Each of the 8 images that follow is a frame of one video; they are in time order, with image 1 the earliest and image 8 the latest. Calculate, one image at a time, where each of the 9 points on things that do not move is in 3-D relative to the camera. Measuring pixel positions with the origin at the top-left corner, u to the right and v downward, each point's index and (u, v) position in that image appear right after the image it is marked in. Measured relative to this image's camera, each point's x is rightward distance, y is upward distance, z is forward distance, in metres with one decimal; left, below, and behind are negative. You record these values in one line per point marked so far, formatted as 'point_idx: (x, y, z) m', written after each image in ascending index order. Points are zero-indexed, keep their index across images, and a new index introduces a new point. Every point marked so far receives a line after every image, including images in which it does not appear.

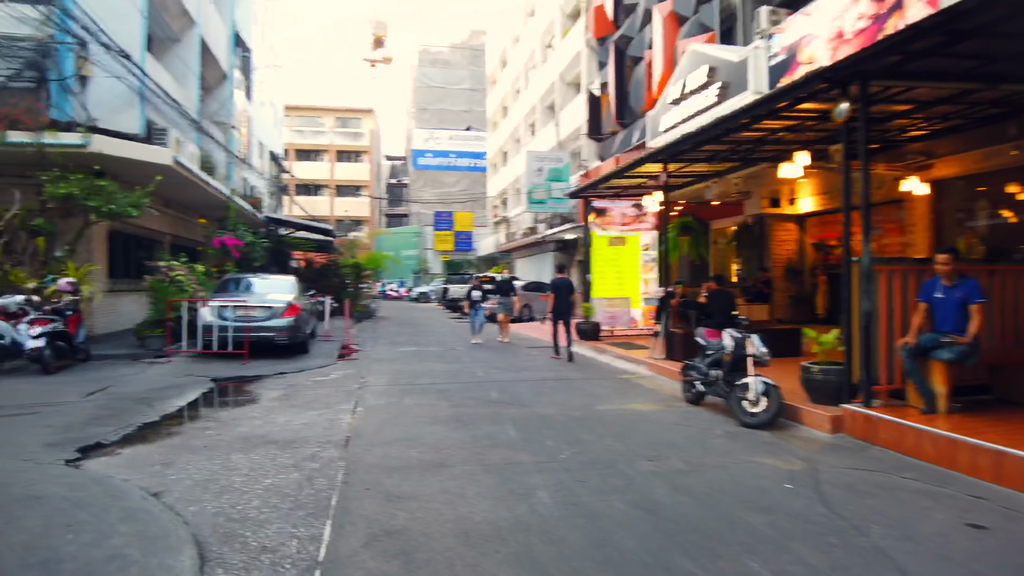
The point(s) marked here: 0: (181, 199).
0: (-8.2, +2.2, +16.7) m
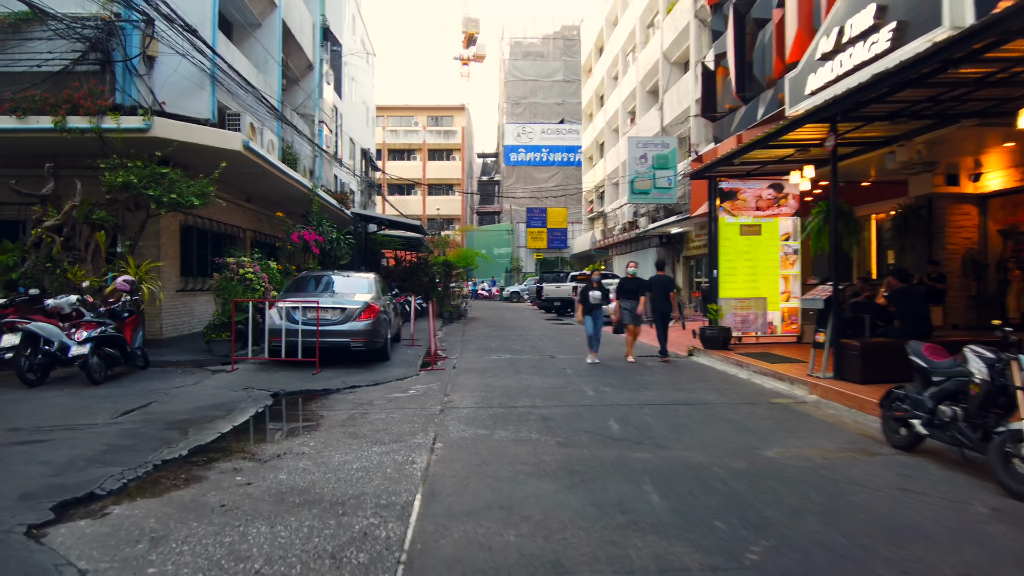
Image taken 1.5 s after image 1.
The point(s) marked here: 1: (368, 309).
0: (-5.8, +2.2, +15.6) m
1: (-2.3, -0.4, +10.6) m
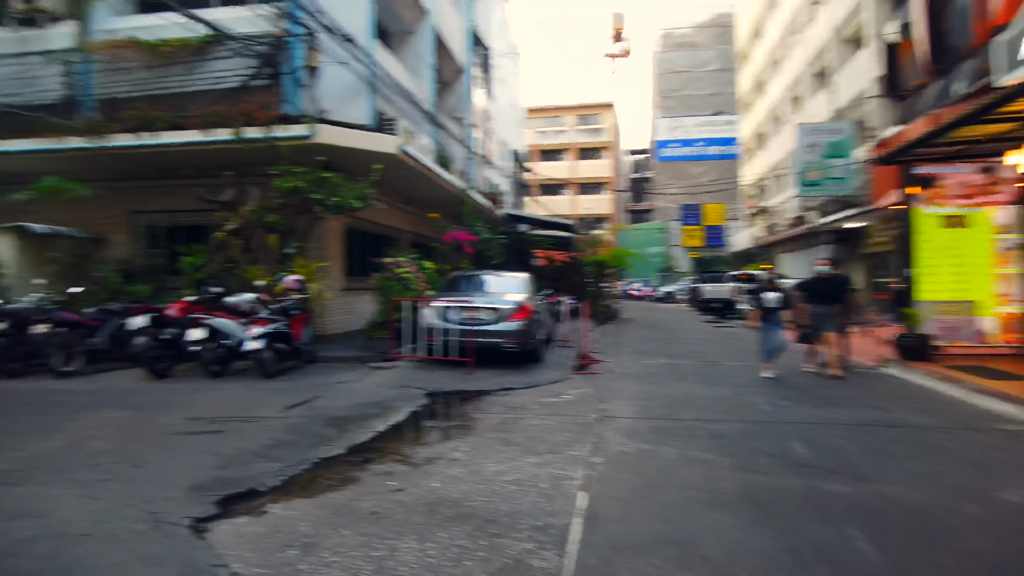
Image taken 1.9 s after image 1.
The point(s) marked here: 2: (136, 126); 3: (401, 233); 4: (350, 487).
0: (-2.2, +2.2, +16.0) m
1: (+0.1, -0.3, +10.3) m
2: (-6.4, +2.8, +11.3) m
3: (-2.7, +1.3, +16.2) m
4: (-1.2, -1.5, +4.9) m
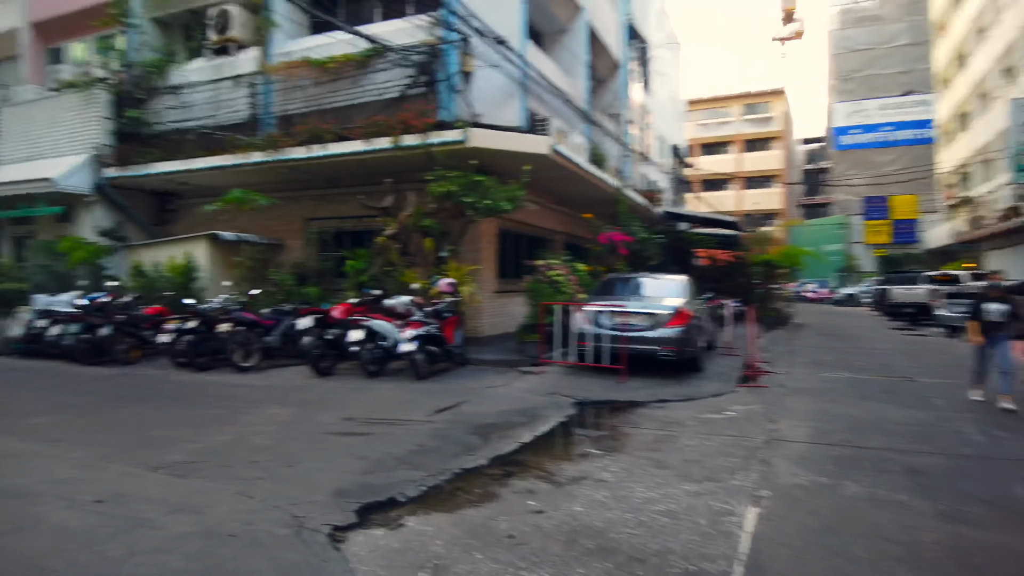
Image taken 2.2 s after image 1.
0: (+1.5, +2.2, +15.6) m
1: (+2.4, -0.4, +9.6) m
2: (-3.7, +2.7, +12.1) m
3: (+1.0, +1.3, +16.0) m
4: (-0.2, -1.5, +4.6) m
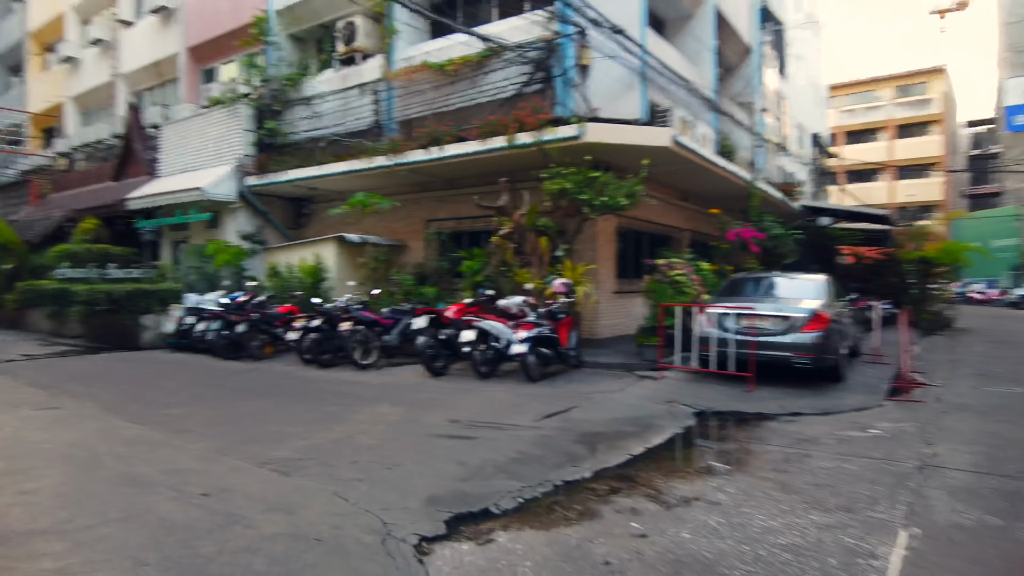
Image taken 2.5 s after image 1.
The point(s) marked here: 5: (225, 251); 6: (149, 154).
0: (+4.2, +2.2, +14.8) m
1: (+3.9, -0.4, +8.7) m
2: (-1.6, +2.7, +12.3) m
3: (+3.8, +1.3, +15.2) m
4: (+0.5, -1.5, +4.3) m
5: (-6.2, +0.8, +14.3) m
6: (-9.4, +3.5, +17.2) m
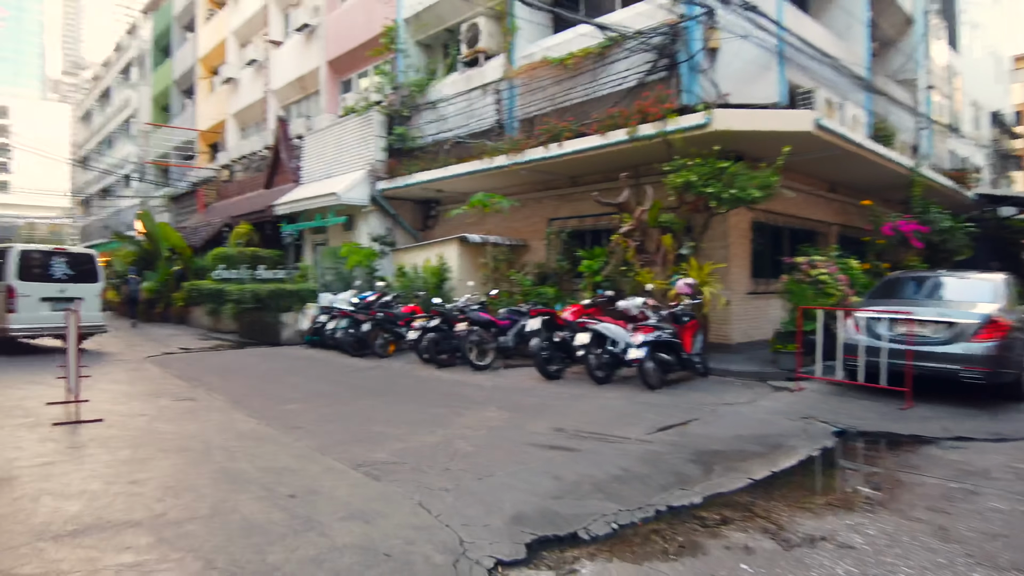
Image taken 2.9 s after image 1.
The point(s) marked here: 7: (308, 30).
0: (+6.8, +2.1, +13.2) m
1: (+5.3, -0.4, +7.3) m
2: (+0.6, +2.7, +12.0) m
3: (+6.4, +1.3, +13.7) m
4: (+1.0, -1.5, +3.7) m
5: (-3.5, +0.8, +14.9) m
6: (-6.0, +3.5, +18.4) m
7: (-5.8, +7.3, +18.8) m
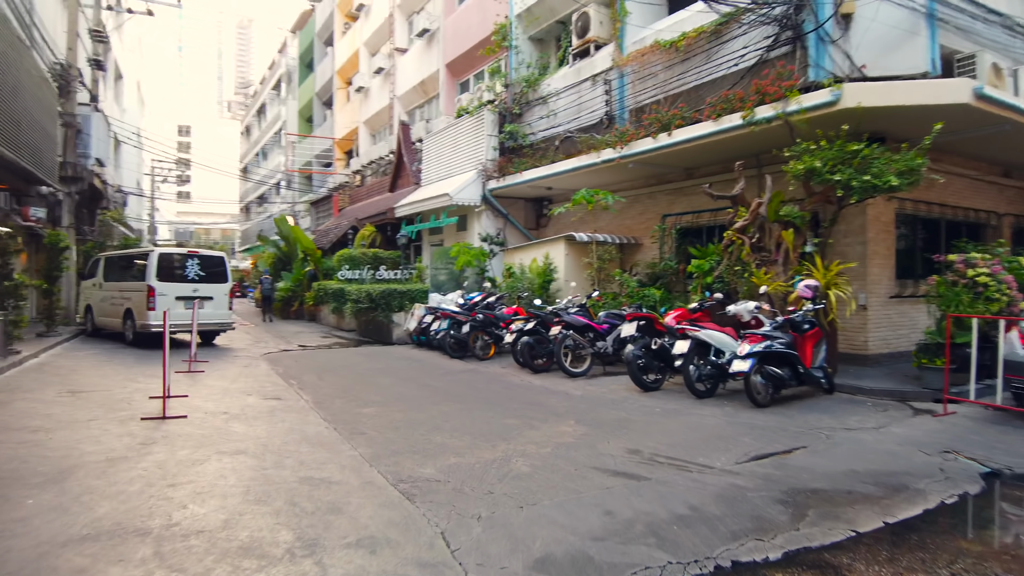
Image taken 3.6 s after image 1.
0: (+8.7, +2.1, +11.0) m
1: (+5.9, -0.5, +5.5) m
2: (+2.4, +2.7, +11.1) m
3: (+8.5, +1.2, +11.6) m
4: (+1.0, -1.5, +2.9) m
5: (-1.0, +0.8, +14.8) m
6: (-2.8, +3.5, +18.7) m
7: (-2.4, +7.3, +19.1) m
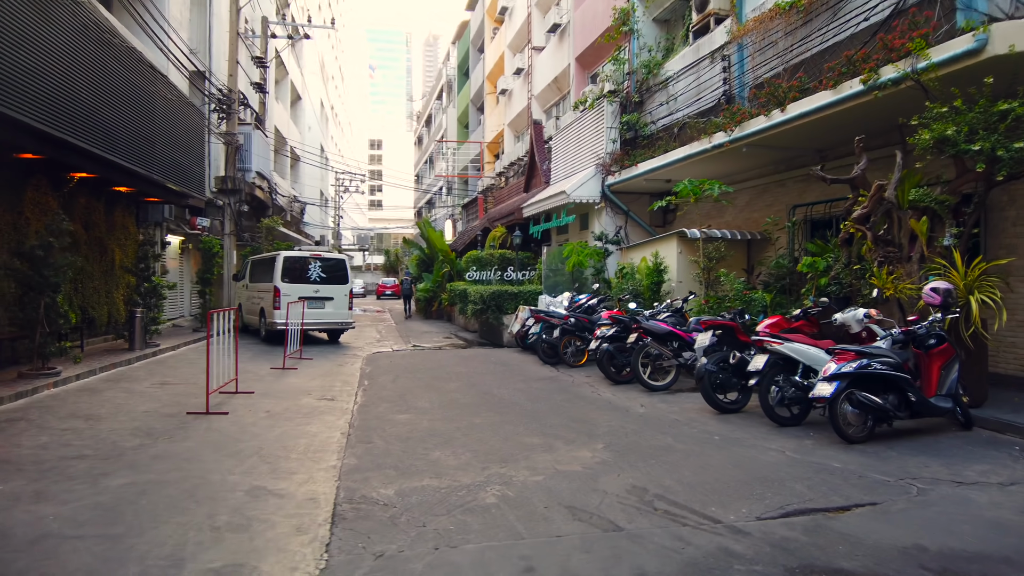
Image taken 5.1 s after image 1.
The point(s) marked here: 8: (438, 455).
0: (+9.7, +2.0, +7.6) m
1: (+5.5, -0.5, +3.2) m
2: (+3.7, +2.6, +9.5) m
3: (+9.6, +1.1, +8.2) m
4: (0.0, -1.6, +2.0) m
5: (+1.5, +0.7, +14.0) m
6: (+0.9, +3.4, +18.3) m
7: (+1.4, +7.3, +18.6) m
8: (-0.6, -1.4, +5.7) m
